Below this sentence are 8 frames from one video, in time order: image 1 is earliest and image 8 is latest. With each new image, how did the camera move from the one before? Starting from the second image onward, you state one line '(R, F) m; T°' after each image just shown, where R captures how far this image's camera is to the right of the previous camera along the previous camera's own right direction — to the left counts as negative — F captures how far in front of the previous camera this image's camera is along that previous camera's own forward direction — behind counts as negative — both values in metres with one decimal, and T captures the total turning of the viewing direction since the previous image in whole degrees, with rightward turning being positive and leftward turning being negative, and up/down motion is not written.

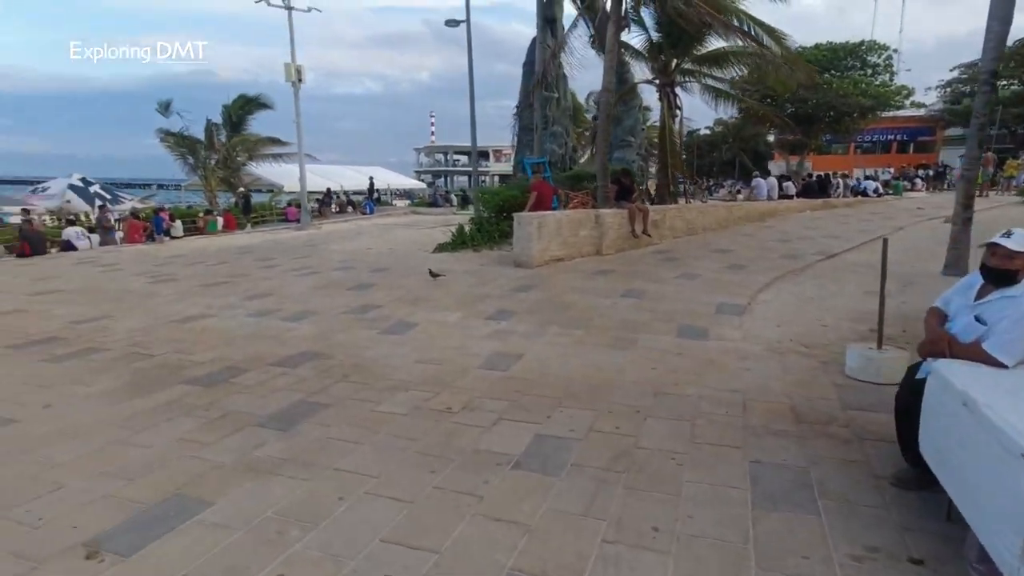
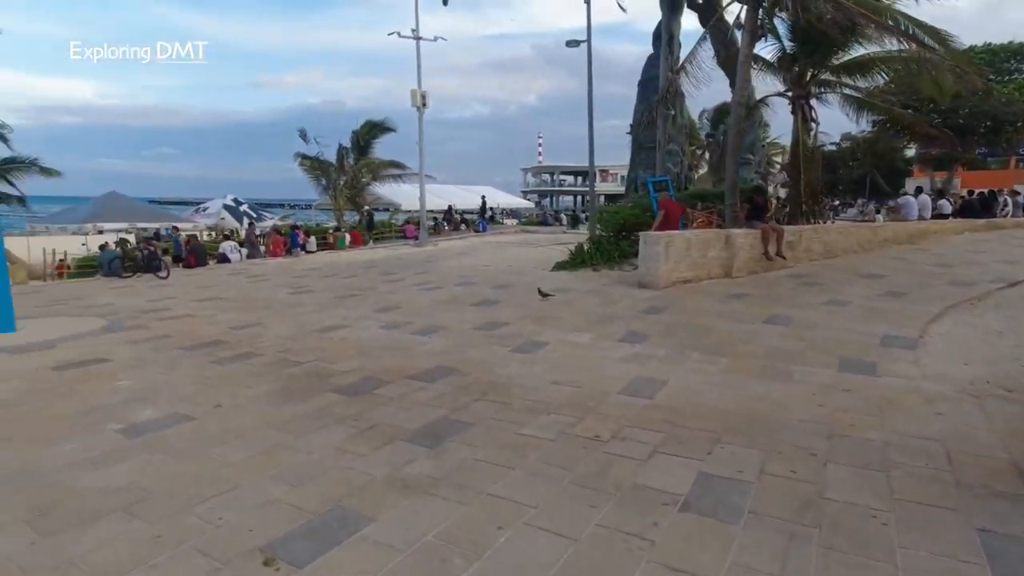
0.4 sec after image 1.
(-0.4, +0.2) m; -11°
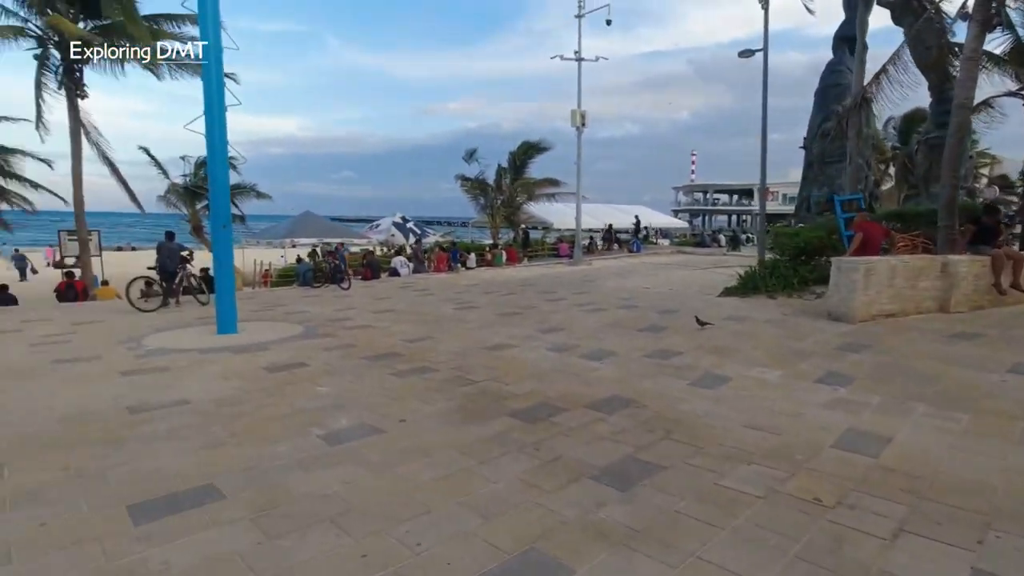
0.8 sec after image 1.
(-0.4, +0.2) m; -15°
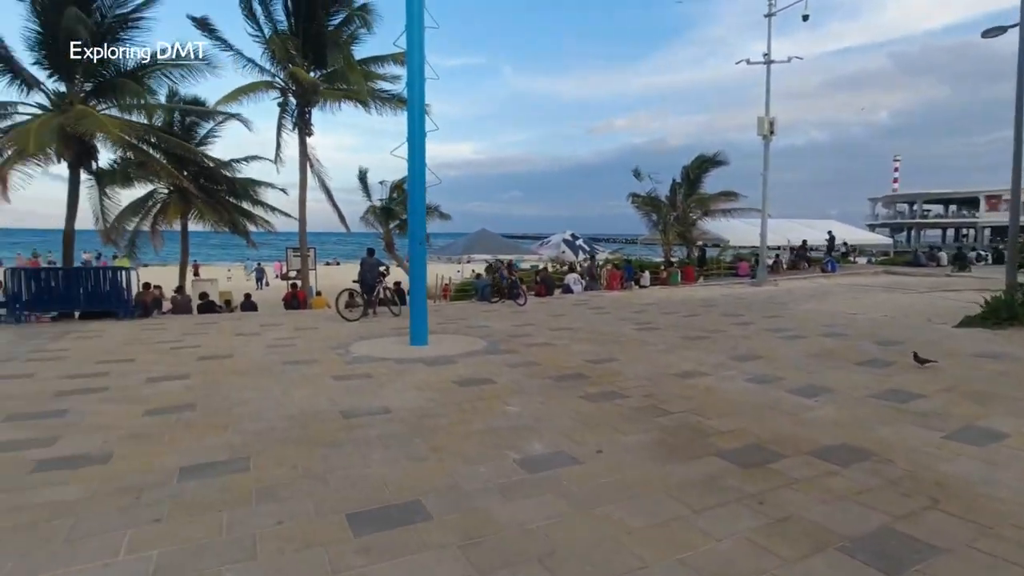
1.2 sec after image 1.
(-0.3, +0.3) m; -17°
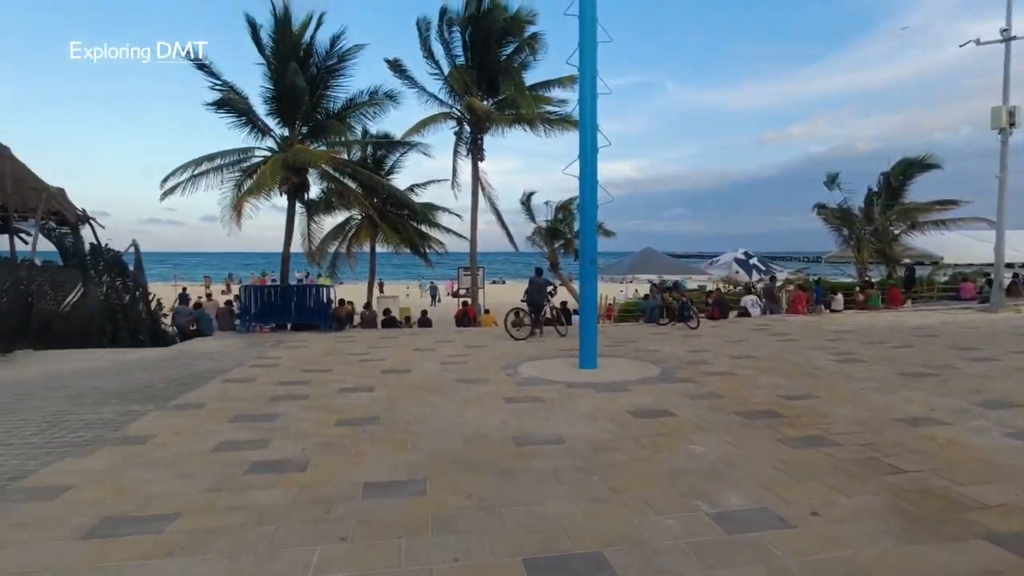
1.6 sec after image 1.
(-0.2, +0.3) m; -16°
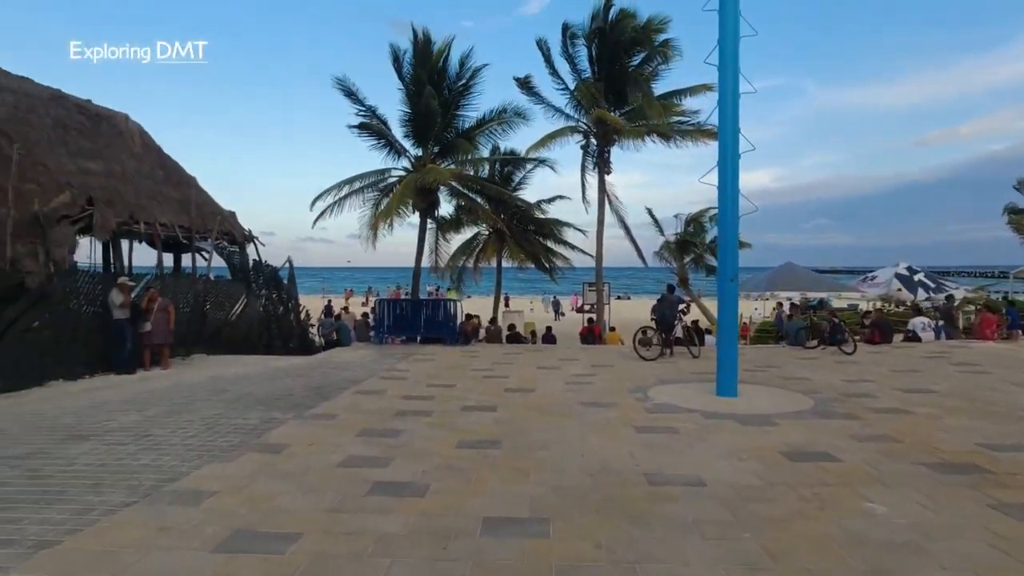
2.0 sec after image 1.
(-0.1, +0.4) m; -13°
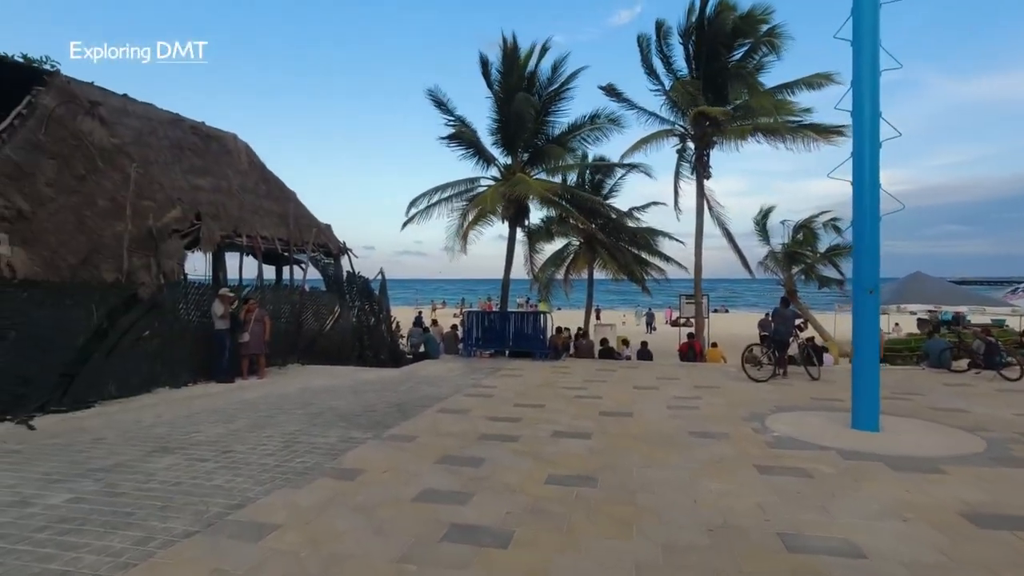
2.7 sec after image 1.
(-0.1, +0.7) m; -9°
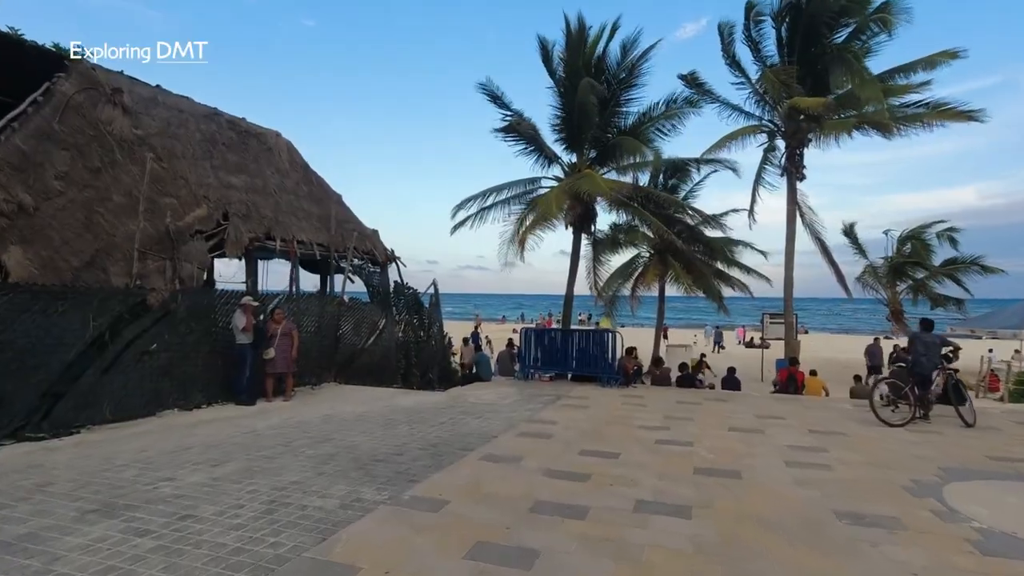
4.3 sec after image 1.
(-0.1, +1.9) m; -6°
